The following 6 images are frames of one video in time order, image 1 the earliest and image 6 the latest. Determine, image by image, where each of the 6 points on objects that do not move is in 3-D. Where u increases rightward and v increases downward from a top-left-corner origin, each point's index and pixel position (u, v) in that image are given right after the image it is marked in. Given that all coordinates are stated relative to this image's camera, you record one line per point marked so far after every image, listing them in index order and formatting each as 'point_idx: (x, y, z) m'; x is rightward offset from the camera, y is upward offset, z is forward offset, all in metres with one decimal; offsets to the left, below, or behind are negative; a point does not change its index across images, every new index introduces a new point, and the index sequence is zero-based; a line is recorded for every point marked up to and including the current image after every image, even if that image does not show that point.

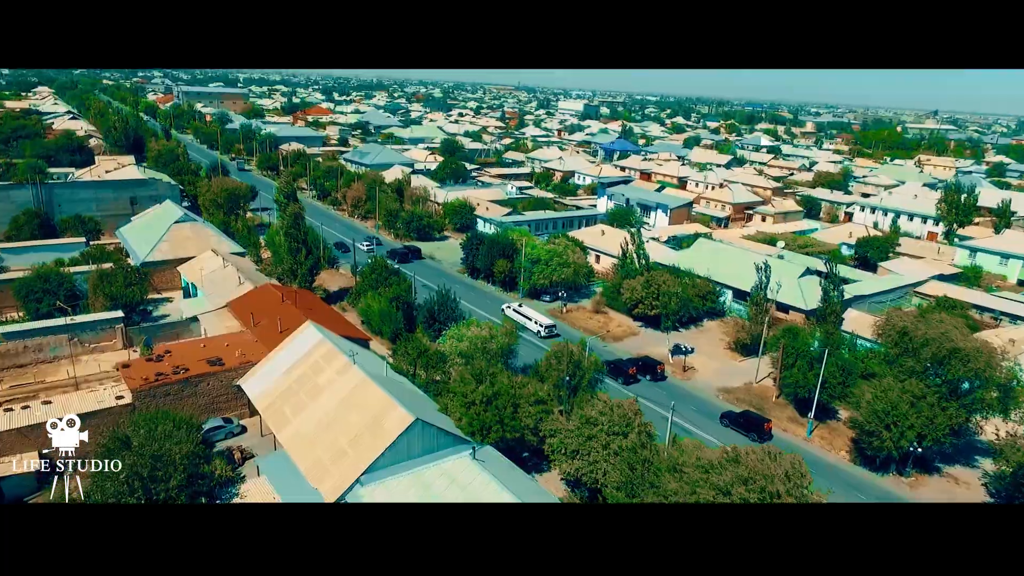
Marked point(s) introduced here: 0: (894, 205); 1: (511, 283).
0: (+5.3, +1.1, +18.8) m
1: (0.0, 0.0, +14.2) m
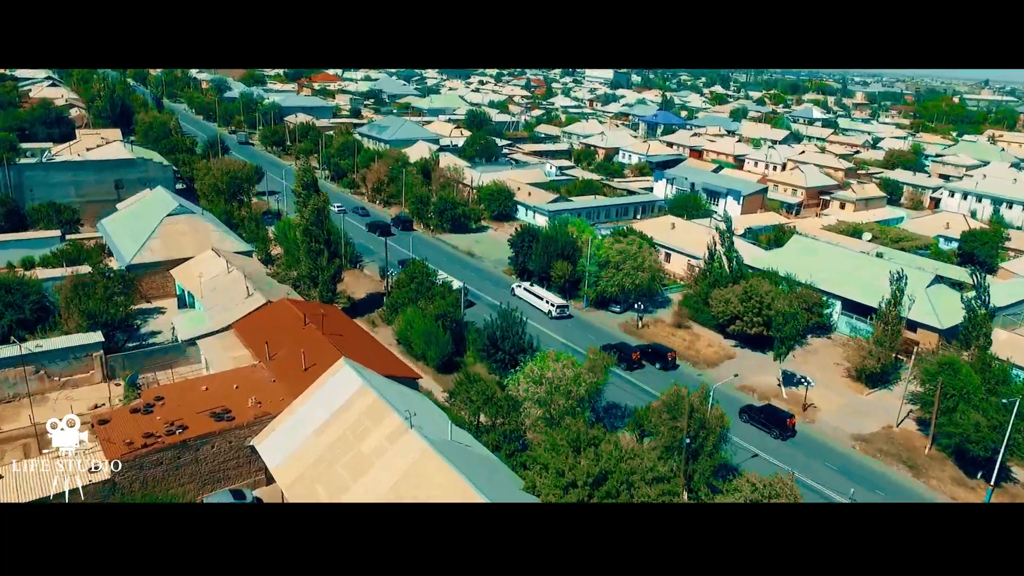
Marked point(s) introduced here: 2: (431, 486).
0: (+5.8, +1.2, +16.4) m
1: (+0.5, 0.0, +11.8) m
2: (-0.4, -0.9, +6.1) m
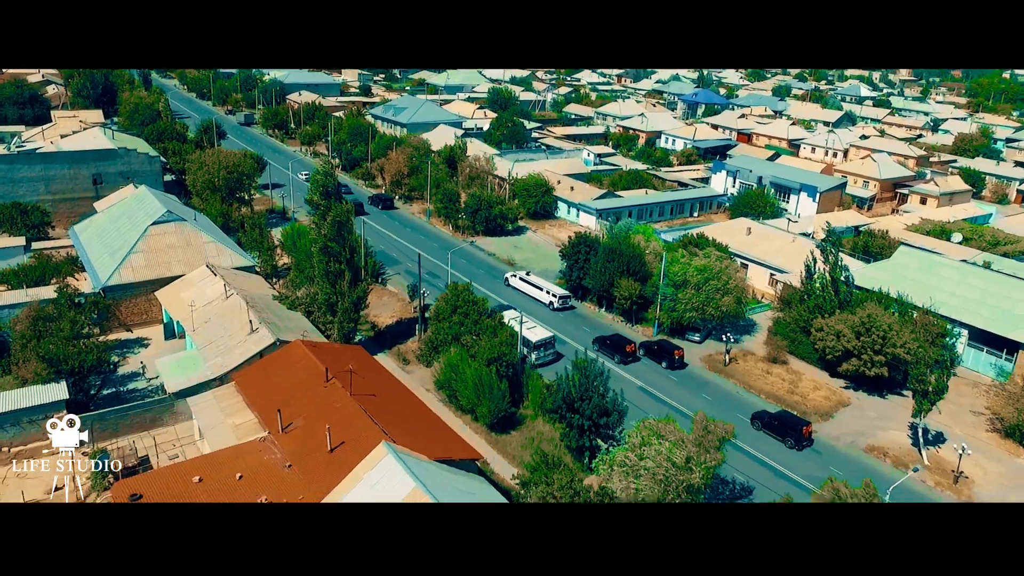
0: (+6.2, +1.1, +14.4) m
1: (+0.9, -0.2, +9.8) m
2: (+0.1, -1.2, +4.1) m
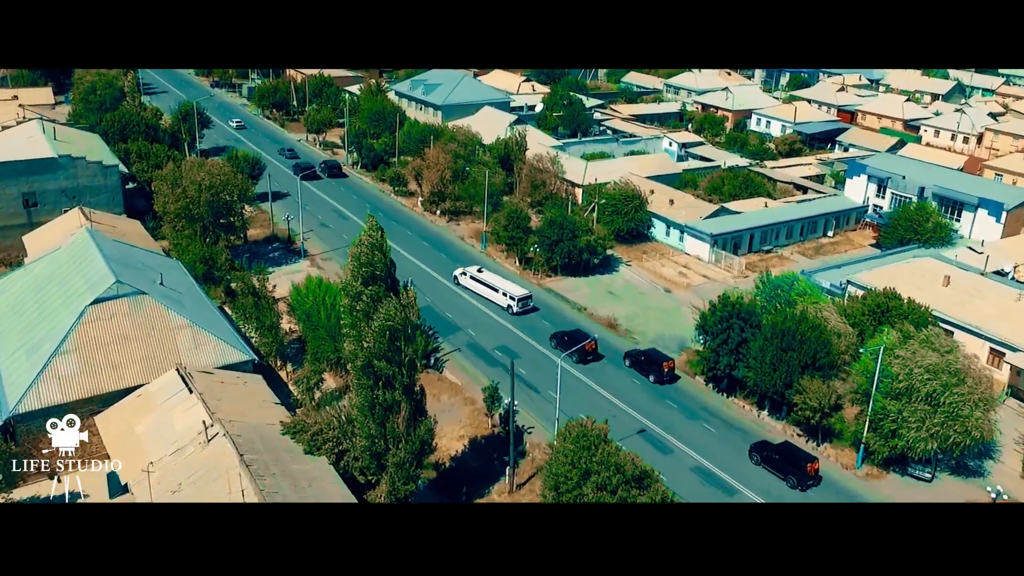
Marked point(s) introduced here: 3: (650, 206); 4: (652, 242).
0: (+6.7, +0.8, +11.2) m
1: (+1.5, -0.7, +6.6) m
2: (+0.7, -1.9, +0.9) m
3: (+1.0, +0.6, +10.0) m
4: (+1.0, +0.3, +10.0) m
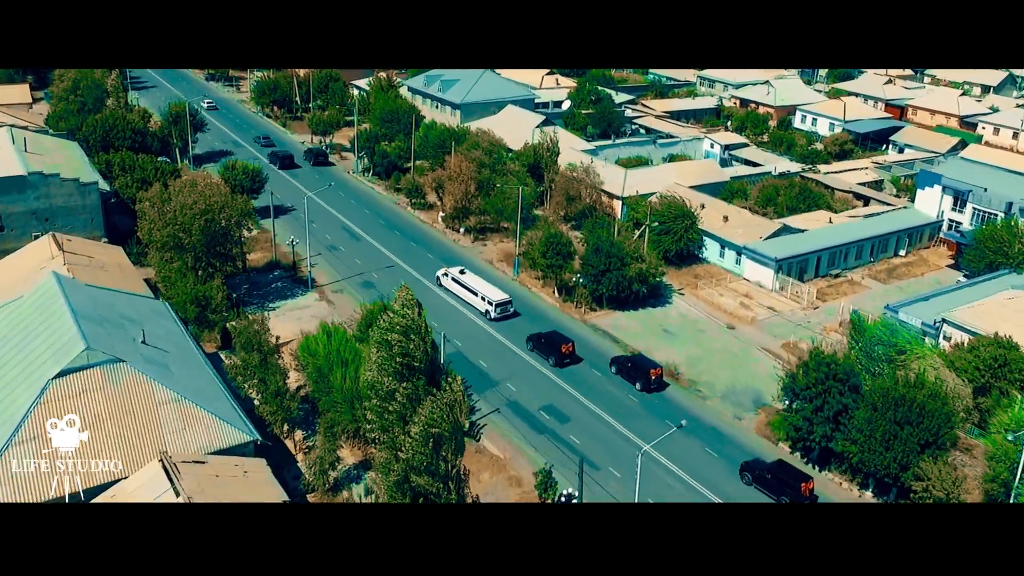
0: (+7.0, +0.6, +10.0) m
1: (+1.7, -0.9, +5.4) m
2: (+0.9, -2.2, -0.2) m
3: (+1.2, +0.4, +8.9) m
4: (+1.2, +0.1, +8.8) m
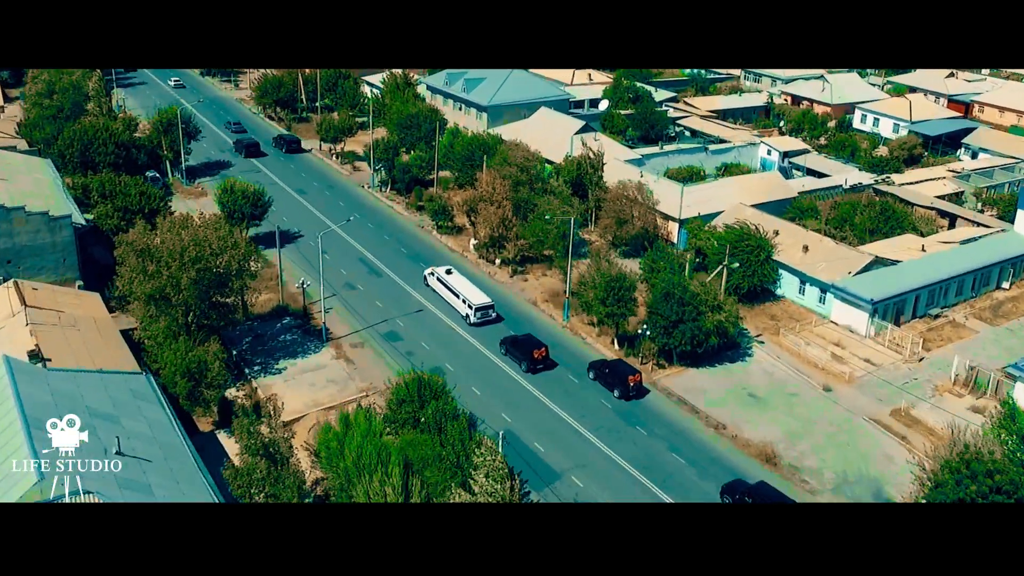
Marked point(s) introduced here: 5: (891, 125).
0: (+7.2, +0.4, +8.8) m
1: (+2.0, -1.2, +4.2) m
2: (+1.2, -2.6, -1.4) m
3: (+1.5, +0.2, +7.6) m
4: (+1.5, -0.1, +7.6) m
5: (+3.1, +1.3, +11.4) m
